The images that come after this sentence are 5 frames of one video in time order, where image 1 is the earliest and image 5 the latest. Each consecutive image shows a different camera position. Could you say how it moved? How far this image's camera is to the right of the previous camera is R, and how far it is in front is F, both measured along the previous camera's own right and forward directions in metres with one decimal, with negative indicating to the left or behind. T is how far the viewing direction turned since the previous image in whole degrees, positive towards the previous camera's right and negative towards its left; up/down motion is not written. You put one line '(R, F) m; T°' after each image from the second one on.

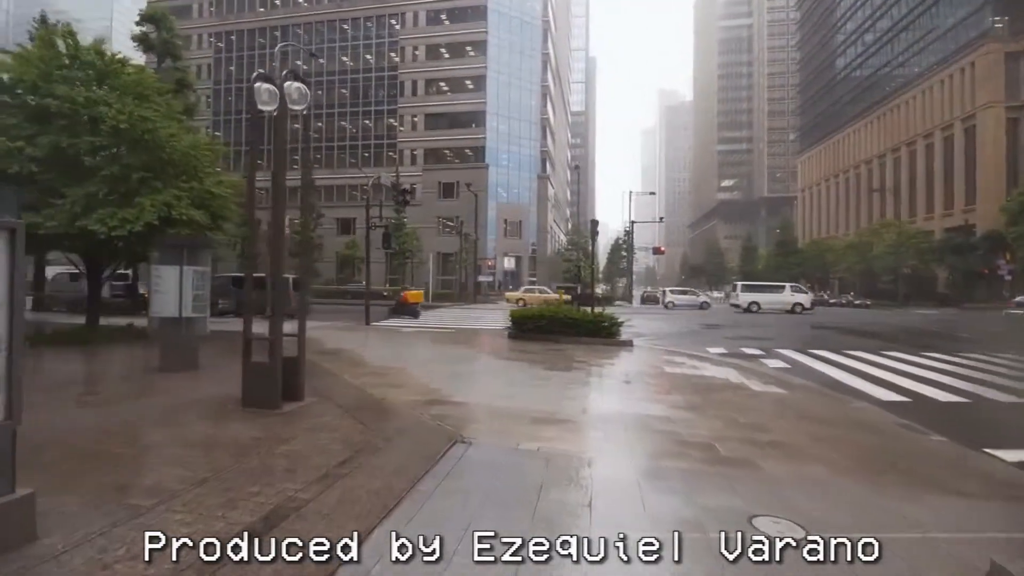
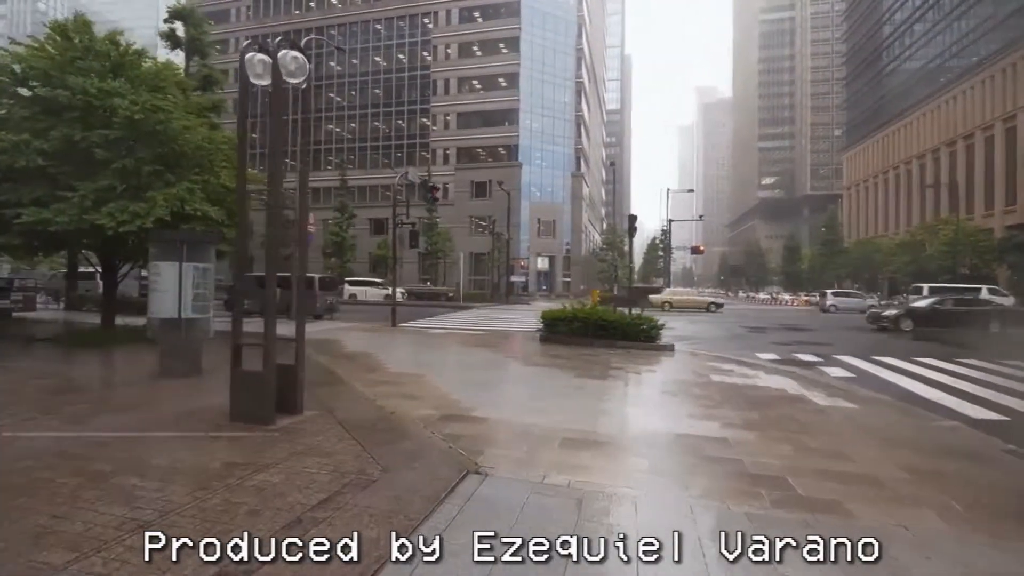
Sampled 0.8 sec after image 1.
(+0.1, +1.2) m; -3°
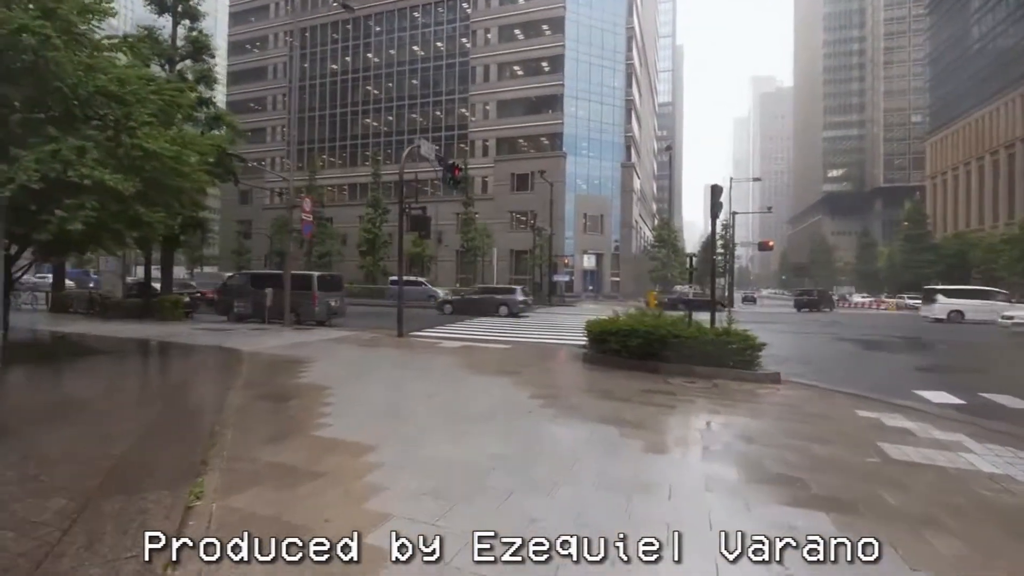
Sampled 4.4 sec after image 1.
(+0.3, +5.2) m; -4°
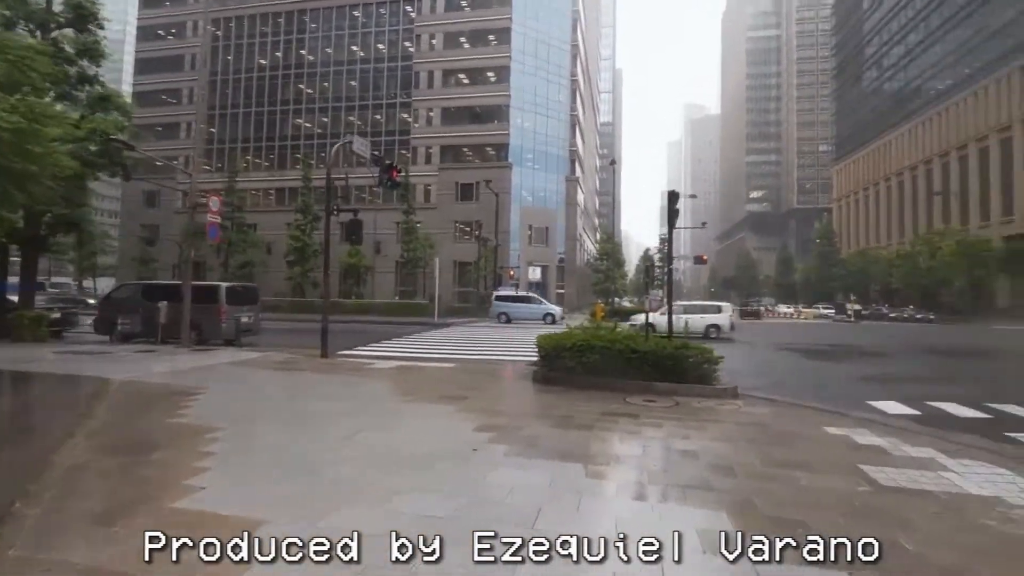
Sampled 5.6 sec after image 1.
(0.0, +1.2) m; +5°
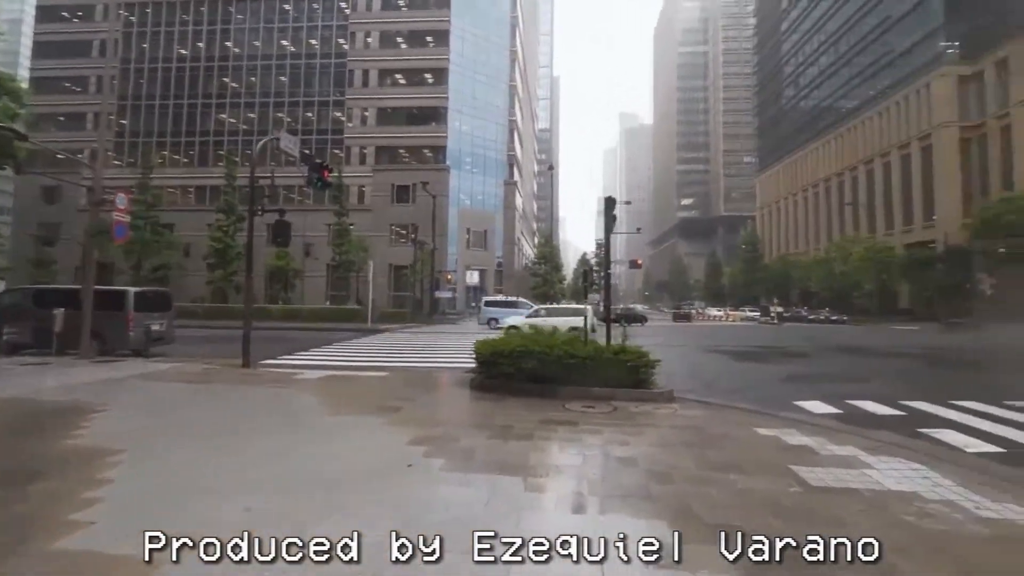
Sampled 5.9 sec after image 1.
(0.0, +0.5) m; +6°
